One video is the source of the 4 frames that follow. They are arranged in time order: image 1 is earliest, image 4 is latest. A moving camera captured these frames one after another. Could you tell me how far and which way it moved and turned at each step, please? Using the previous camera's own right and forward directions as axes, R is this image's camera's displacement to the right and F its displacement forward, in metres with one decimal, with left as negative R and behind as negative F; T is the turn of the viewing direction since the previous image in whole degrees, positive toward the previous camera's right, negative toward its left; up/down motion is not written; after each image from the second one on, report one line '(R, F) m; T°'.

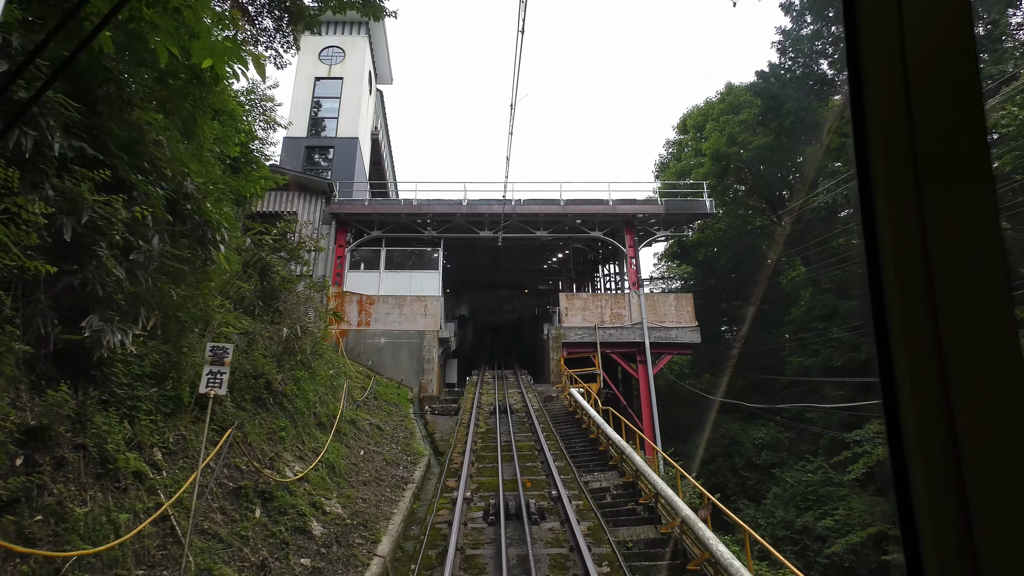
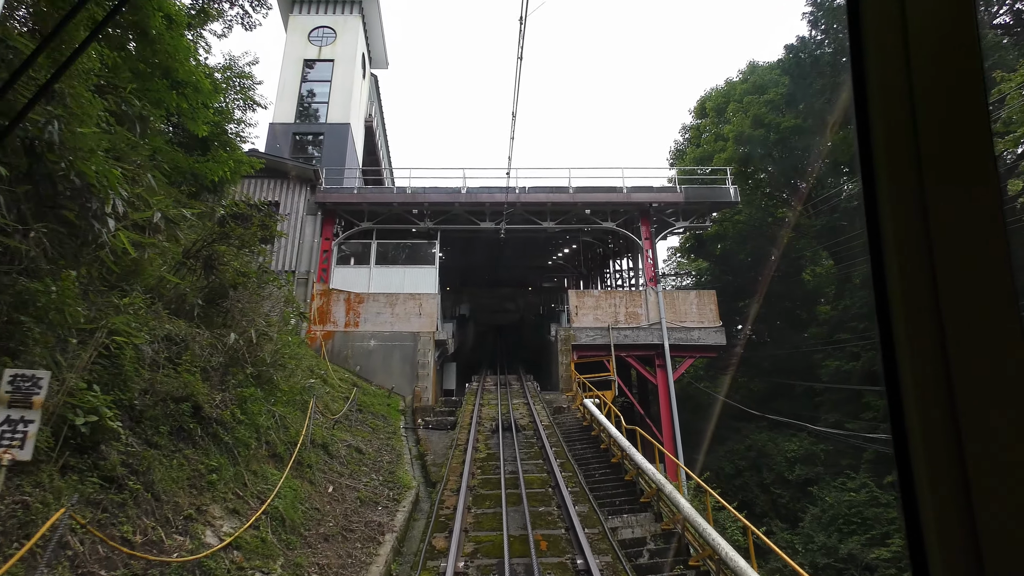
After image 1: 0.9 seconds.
(0.0, +1.3) m; 0°
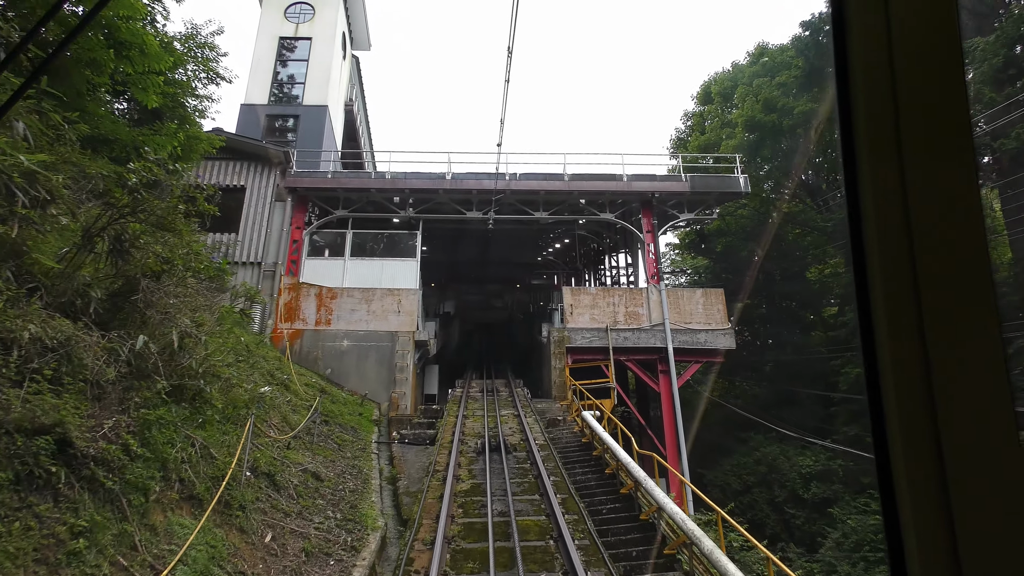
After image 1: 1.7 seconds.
(0.0, +1.1) m; +1°
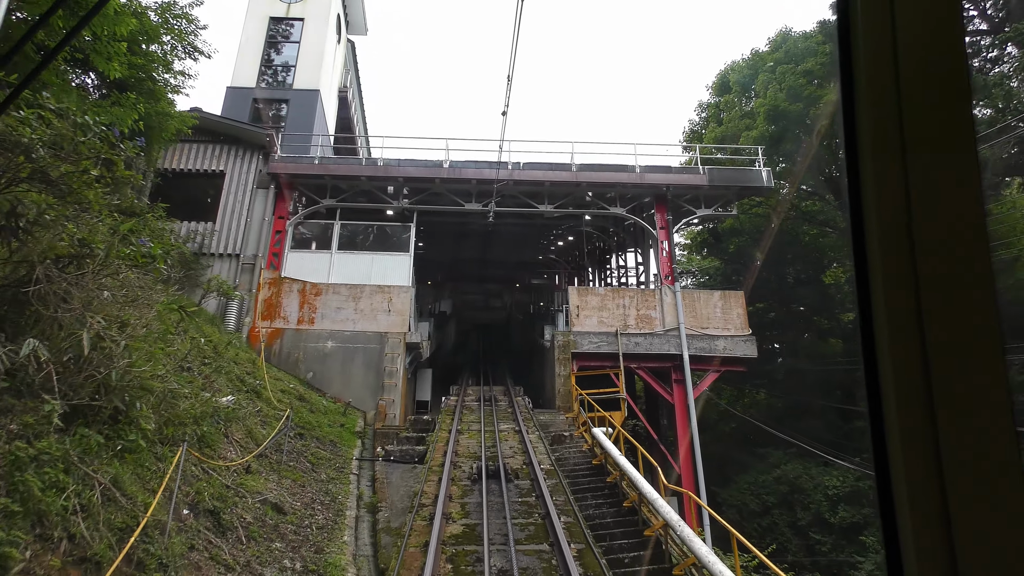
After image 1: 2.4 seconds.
(0.0, +0.9) m; 0°
